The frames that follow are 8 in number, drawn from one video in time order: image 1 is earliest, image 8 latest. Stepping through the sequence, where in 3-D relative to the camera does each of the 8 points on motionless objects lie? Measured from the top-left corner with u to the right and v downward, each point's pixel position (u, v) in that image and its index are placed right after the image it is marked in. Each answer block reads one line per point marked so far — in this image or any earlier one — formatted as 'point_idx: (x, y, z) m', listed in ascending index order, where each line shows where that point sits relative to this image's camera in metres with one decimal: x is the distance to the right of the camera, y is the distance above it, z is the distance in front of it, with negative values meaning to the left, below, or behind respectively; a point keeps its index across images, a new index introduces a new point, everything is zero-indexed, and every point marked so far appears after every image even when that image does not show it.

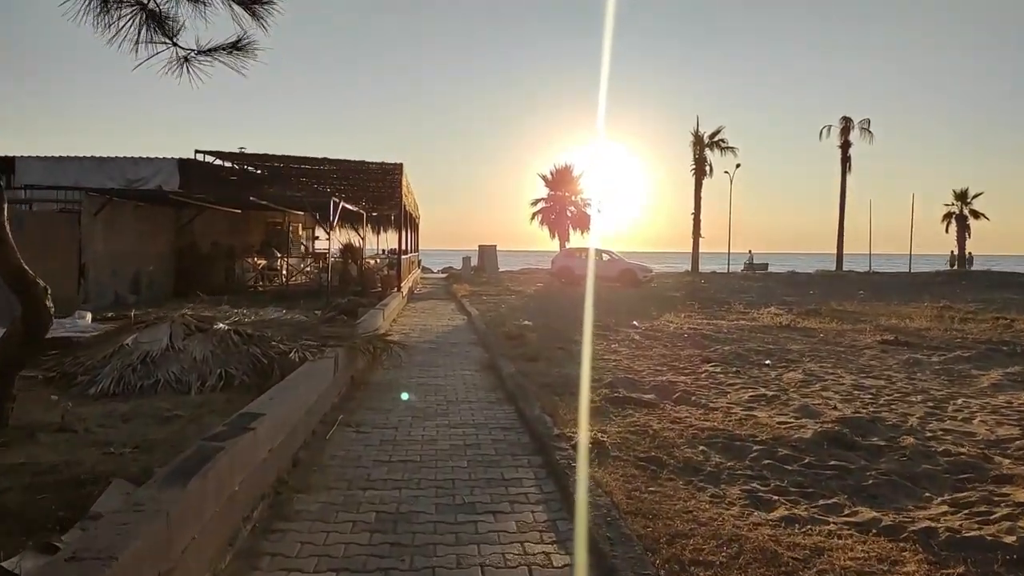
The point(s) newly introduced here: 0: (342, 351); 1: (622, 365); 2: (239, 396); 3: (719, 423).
0: (-1.6, -0.6, +7.3) m
1: (+1.5, -1.1, +10.1) m
2: (-2.3, -0.9, +6.3) m
3: (+1.7, -1.1, +6.2) m
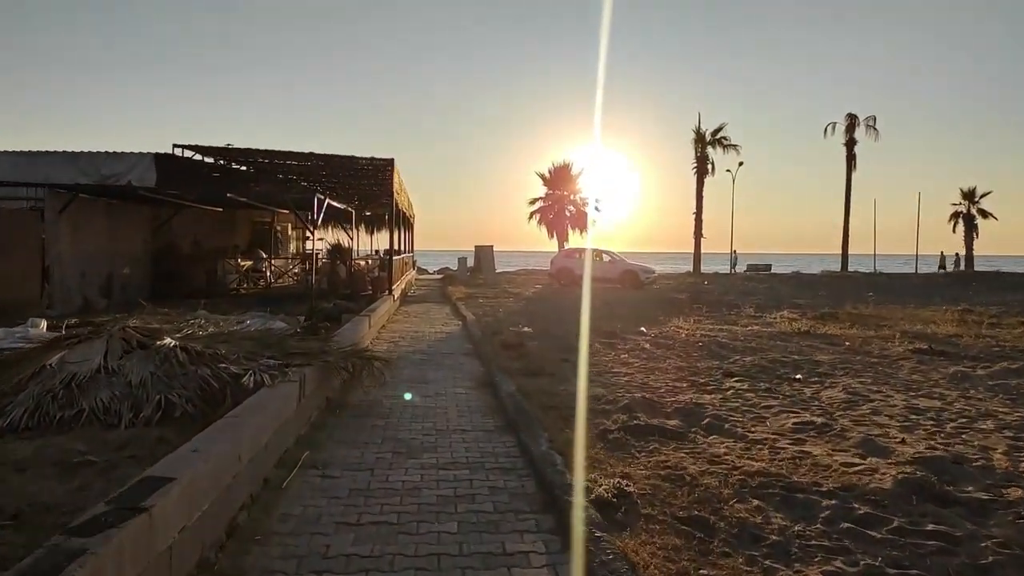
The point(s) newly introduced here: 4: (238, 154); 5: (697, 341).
0: (-1.6, -0.7, +6.1) m
1: (+1.5, -1.1, +8.9) m
2: (-2.3, -1.0, +5.2) m
3: (+1.7, -1.2, +5.1) m
4: (-7.2, +3.5, +19.7) m
5: (+3.3, -0.9, +13.4) m
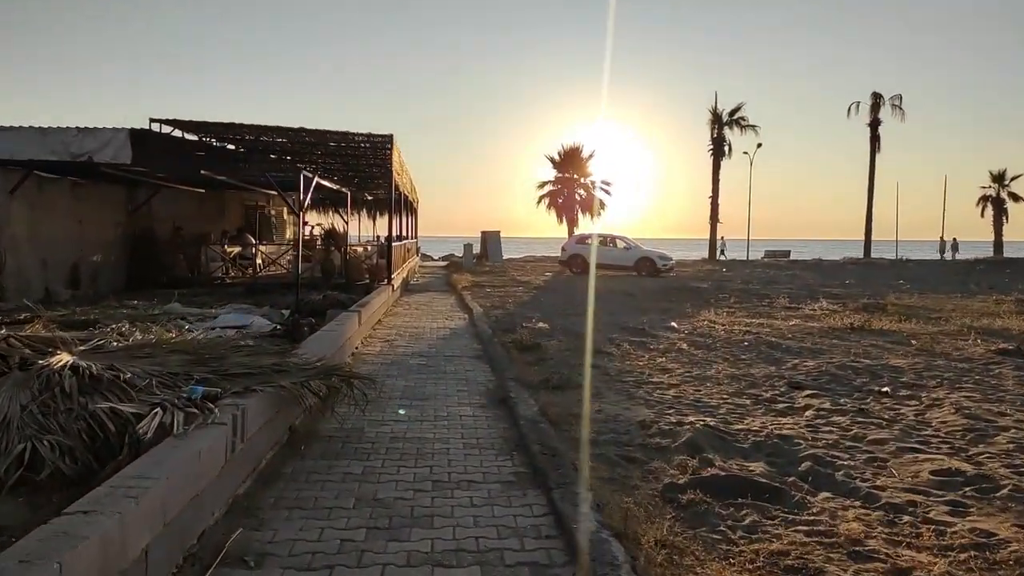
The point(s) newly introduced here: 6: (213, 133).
0: (-1.5, -0.6, +4.3) m
1: (+1.6, -1.0, +7.1) m
2: (-2.1, -1.0, +3.4) m
3: (+1.9, -1.2, +3.3) m
4: (-6.9, +3.8, +17.9) m
5: (+3.5, -0.8, +11.6) m
6: (-7.2, +3.8, +18.2) m
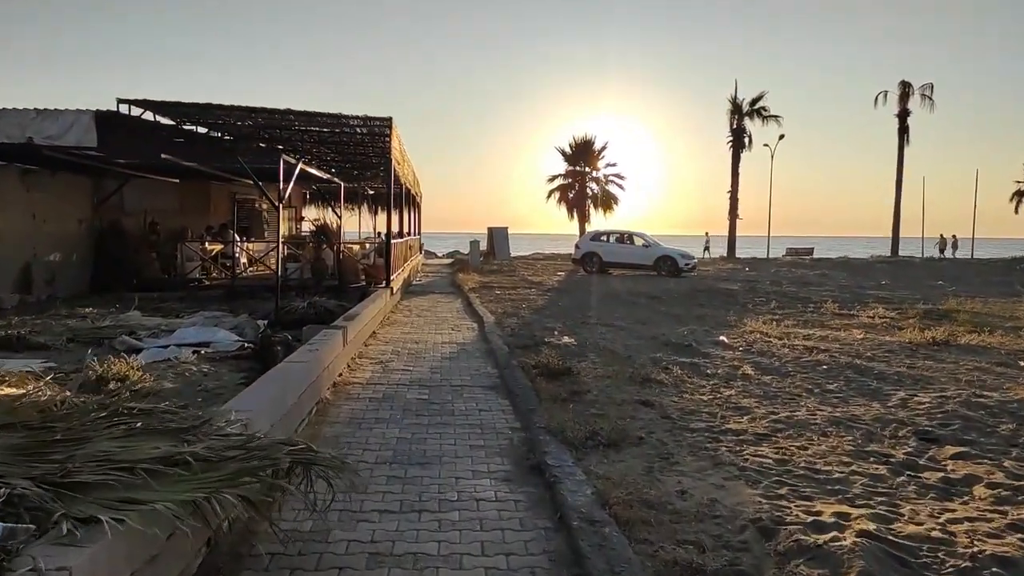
0: (-1.3, -0.8, +2.3) m
1: (+1.9, -1.2, +5.0) m
2: (-1.9, -1.1, +1.3) m
3: (+2.1, -1.3, +1.2) m
4: (-6.6, +3.7, +15.8) m
5: (+3.8, -0.9, +9.5) m
6: (-6.9, +3.7, +16.2) m
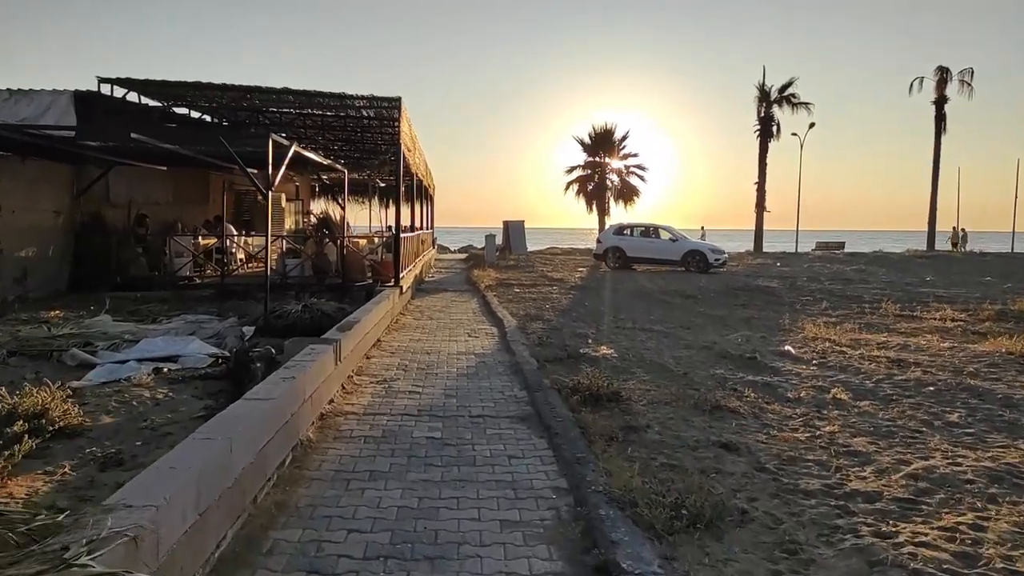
0: (-1.1, -0.9, +0.7) m
1: (+2.1, -1.2, +3.4) m
2: (-1.7, -1.2, -0.3) m
3: (+2.3, -1.4, -0.5) m
4: (-6.2, +3.7, +14.3) m
5: (+4.1, -0.9, +7.8) m
6: (-6.5, +3.7, +14.6) m
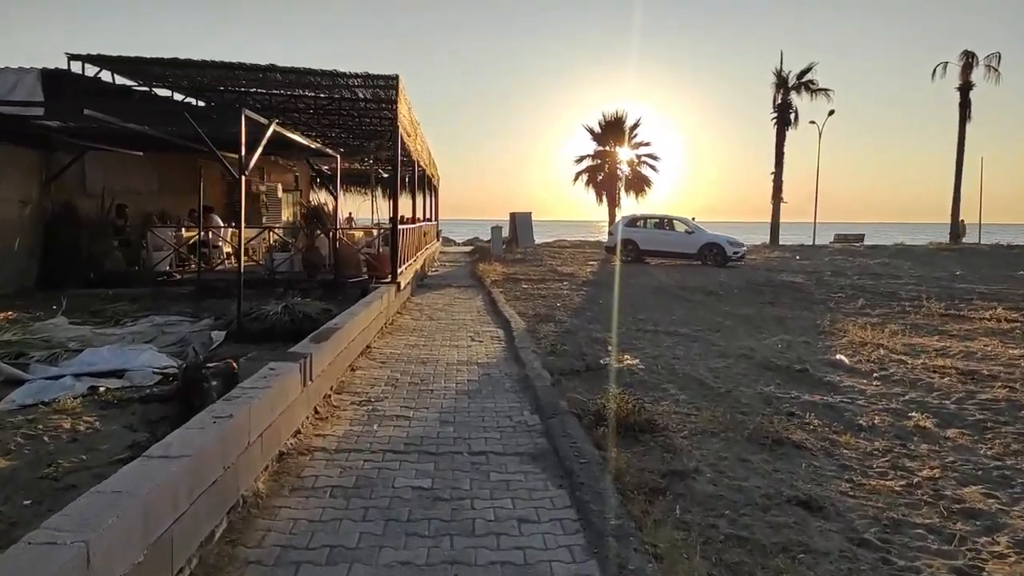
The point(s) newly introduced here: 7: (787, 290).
0: (-1.0, -0.9, -0.5) m
1: (+2.2, -1.3, +2.2) m
2: (-1.7, -1.3, -1.5) m
3: (+2.3, -1.5, -1.7) m
4: (-6.0, +3.8, +13.1) m
5: (+4.2, -0.9, +6.5) m
6: (-6.4, +3.8, +13.4) m
7: (+6.1, -0.1, +16.8) m
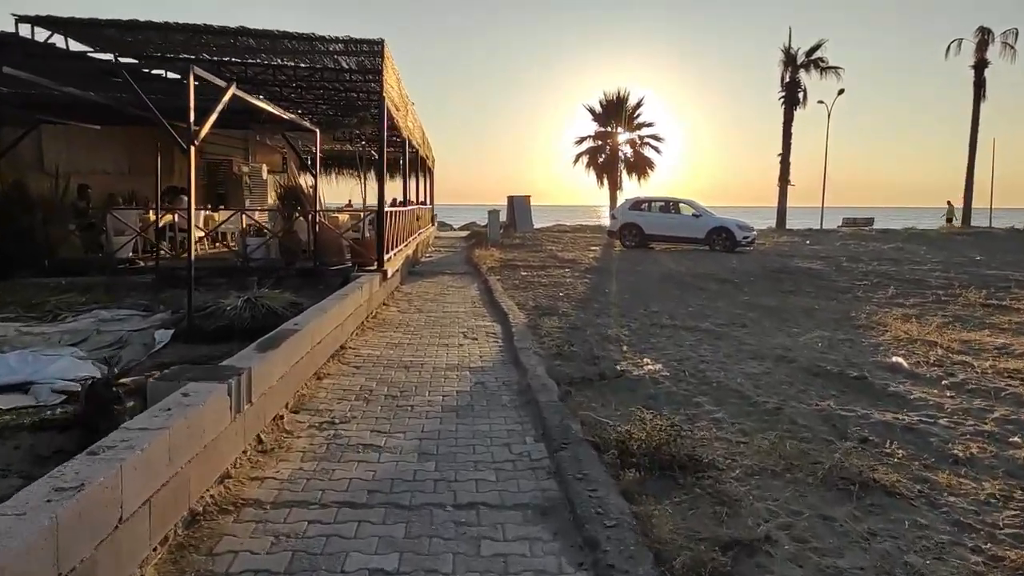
0: (-1.0, -1.0, -1.7) m
1: (+2.2, -1.3, +0.9) m
2: (-1.7, -1.4, -2.7) m
3: (+2.3, -1.6, -2.9) m
4: (-6.1, +4.0, +11.7) m
5: (+4.2, -0.9, +5.3) m
6: (-6.4, +4.0, +12.1) m
7: (+6.1, +0.2, +15.6) m
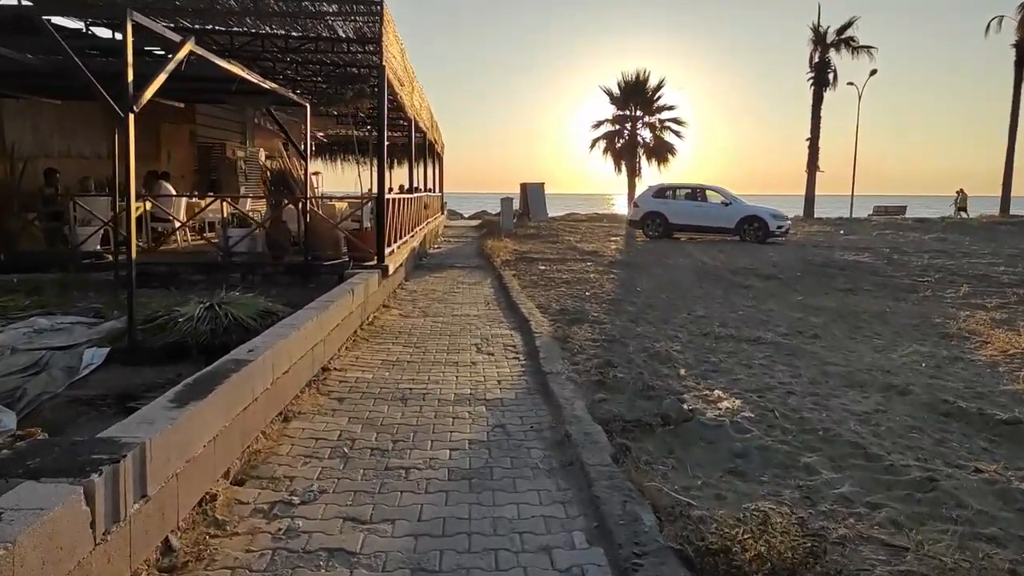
0: (-1.0, -1.2, -3.3) m
1: (+2.3, -1.5, -0.6) m
2: (-1.7, -1.6, -4.2) m
3: (+2.4, -1.8, -4.5) m
4: (-5.8, +4.0, +10.2) m
5: (+4.4, -1.0, +3.7) m
6: (-6.1, +4.0, +10.6) m
7: (+6.4, +0.3, +13.9) m
